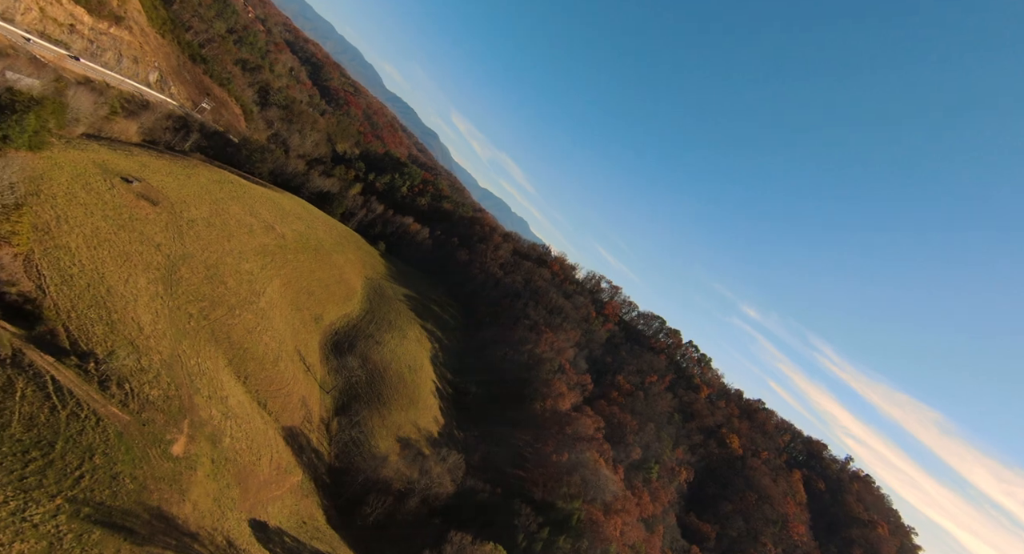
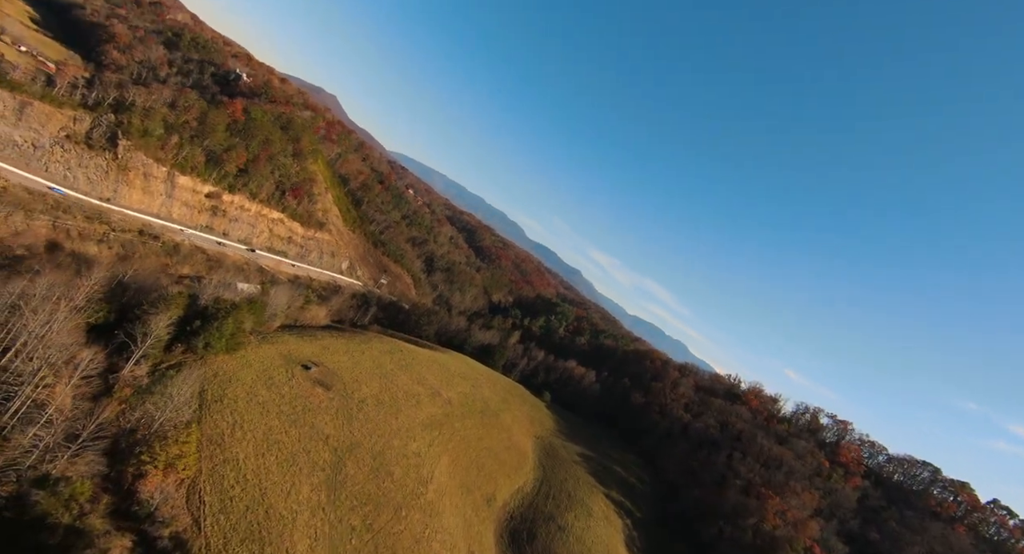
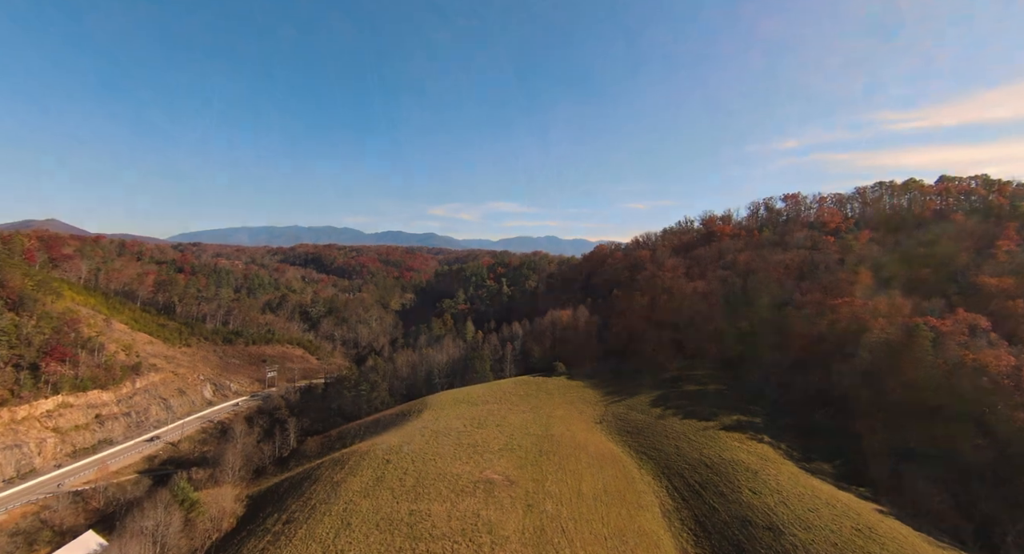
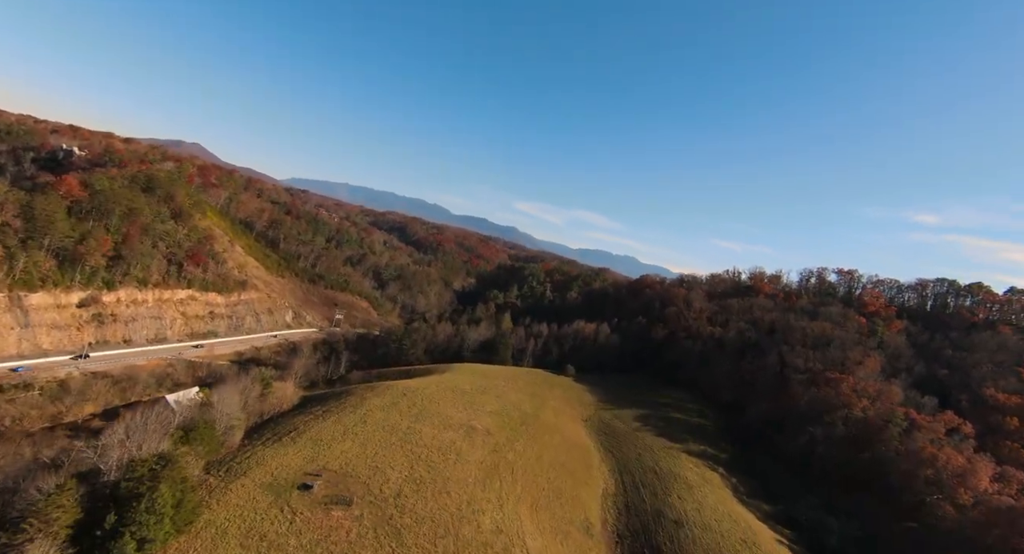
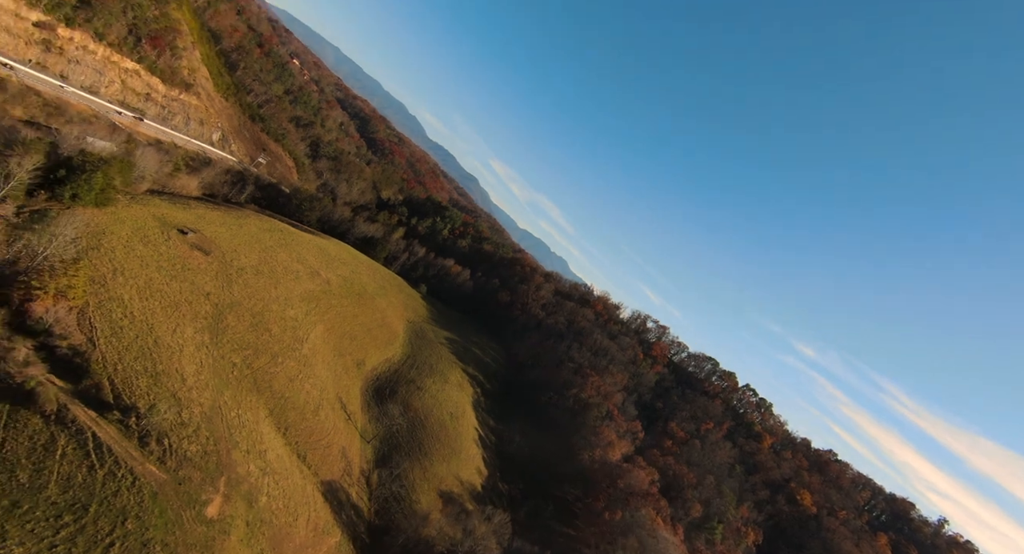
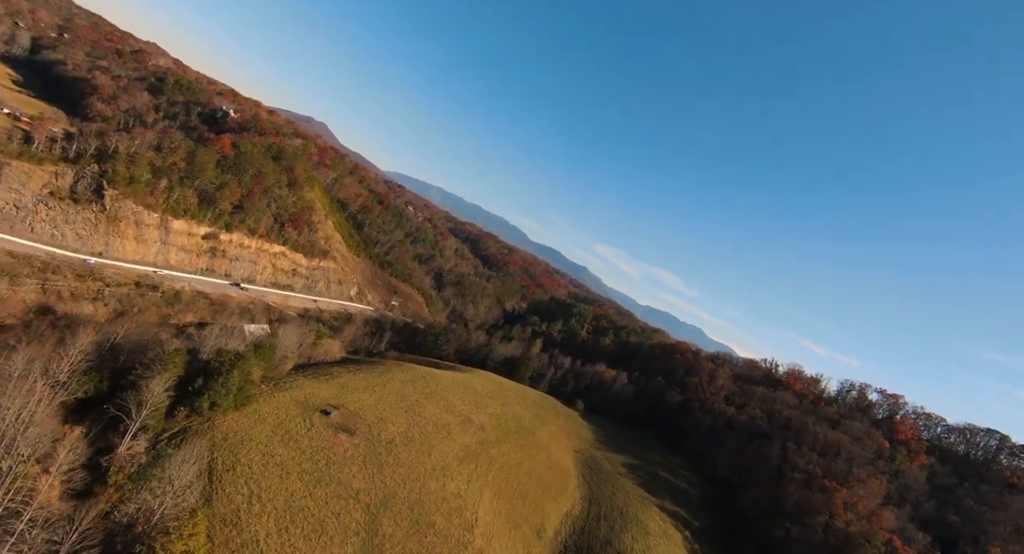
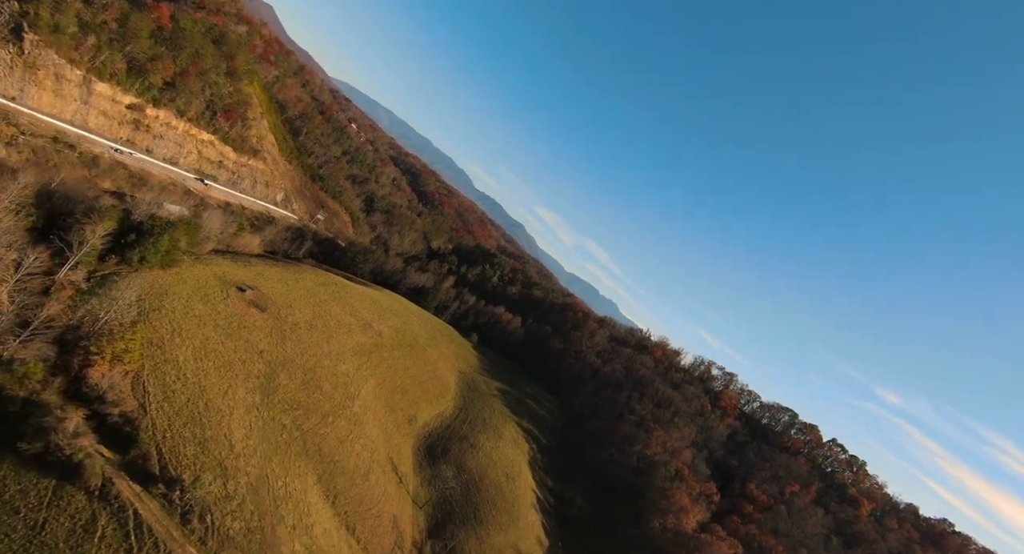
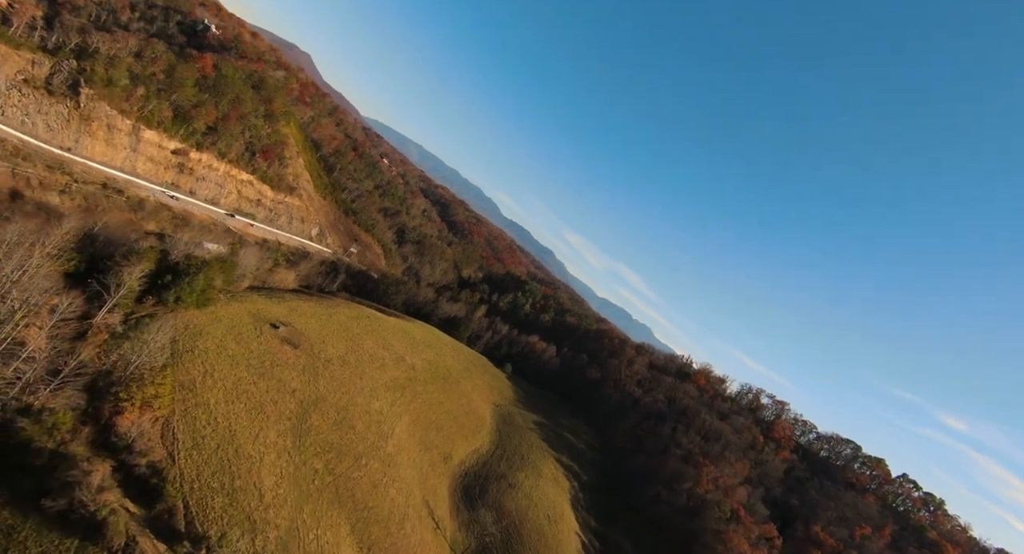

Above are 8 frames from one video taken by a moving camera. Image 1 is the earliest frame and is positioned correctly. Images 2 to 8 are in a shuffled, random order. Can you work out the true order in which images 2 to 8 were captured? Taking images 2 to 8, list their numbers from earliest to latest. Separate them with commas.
5, 7, 8, 2, 6, 4, 3
